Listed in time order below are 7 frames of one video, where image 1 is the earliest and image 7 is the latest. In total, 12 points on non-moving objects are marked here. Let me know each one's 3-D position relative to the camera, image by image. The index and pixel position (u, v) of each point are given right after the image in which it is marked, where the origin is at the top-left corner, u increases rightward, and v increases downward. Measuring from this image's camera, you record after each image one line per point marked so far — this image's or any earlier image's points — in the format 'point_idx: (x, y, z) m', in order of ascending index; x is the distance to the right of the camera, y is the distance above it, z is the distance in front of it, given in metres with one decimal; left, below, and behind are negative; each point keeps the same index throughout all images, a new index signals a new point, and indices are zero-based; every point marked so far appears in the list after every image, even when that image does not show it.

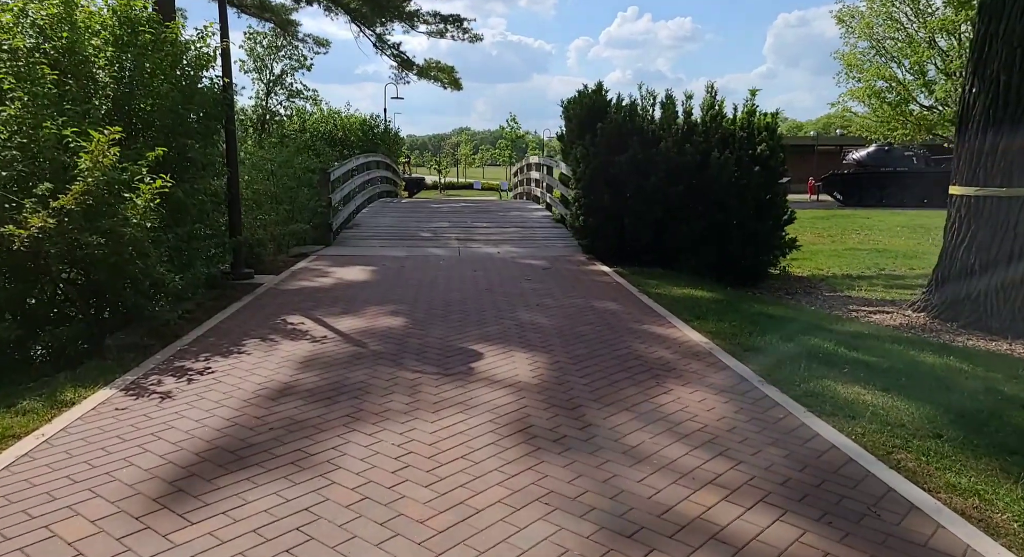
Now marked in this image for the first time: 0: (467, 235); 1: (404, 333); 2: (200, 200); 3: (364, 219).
0: (-0.7, +0.7, +13.3) m
1: (-0.8, -0.4, +5.9) m
2: (-3.0, +0.7, +7.5) m
3: (-2.8, +1.1, +14.8) m
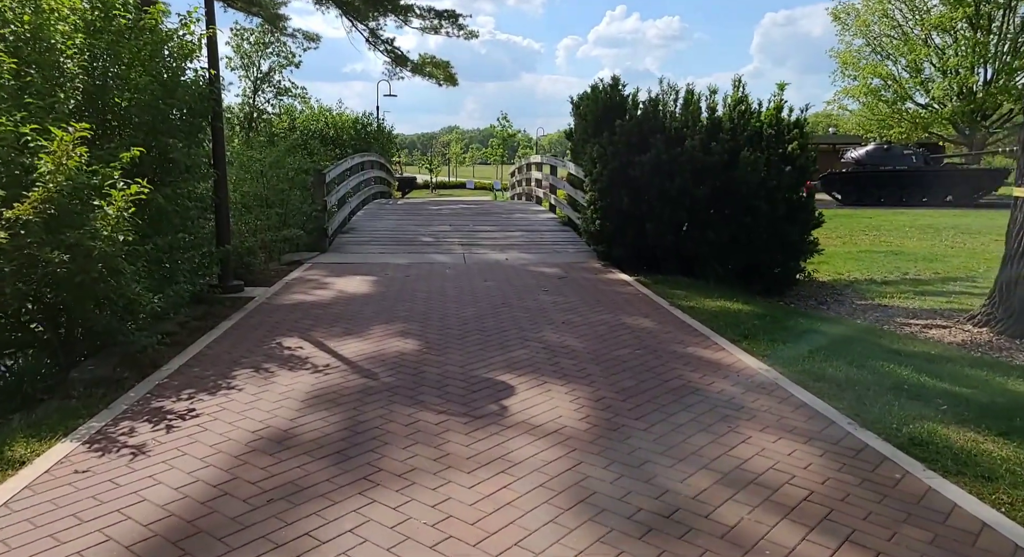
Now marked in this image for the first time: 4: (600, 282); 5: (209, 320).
0: (-0.6, +0.6, +12.6) m
1: (-0.6, -0.5, +5.2) m
2: (-2.8, +0.6, +6.7) m
3: (-2.7, +1.0, +14.0) m
4: (+1.0, 0.0, +8.7) m
5: (-2.5, -0.3, +6.6) m
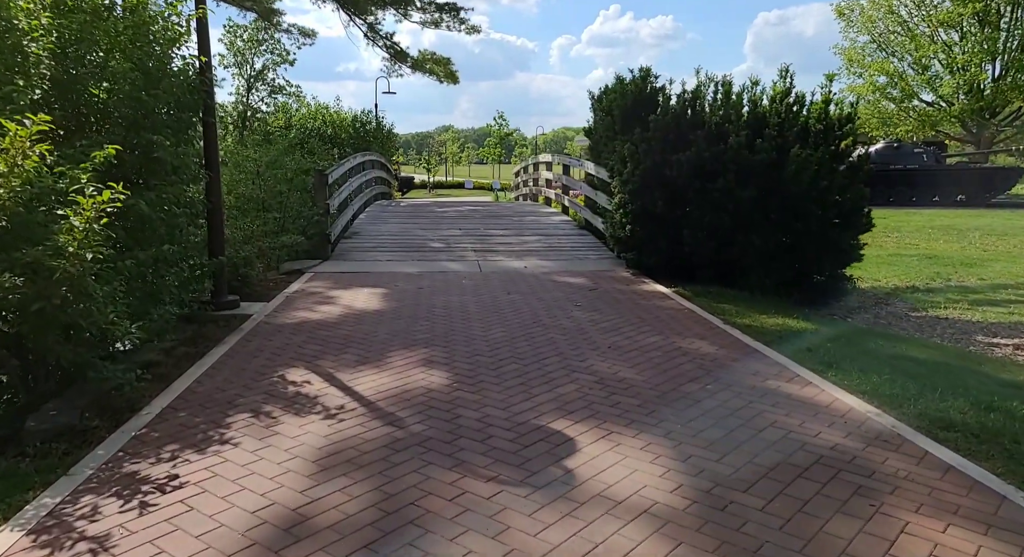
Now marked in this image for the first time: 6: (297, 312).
0: (-0.4, +0.5, +11.7) m
1: (-0.3, -0.7, +4.3) m
2: (-2.5, +0.5, +5.8) m
3: (-2.5, +0.9, +13.2) m
4: (+1.2, -0.2, +7.8) m
5: (-2.3, -0.5, +5.7) m
6: (-1.9, -0.3, +7.0) m
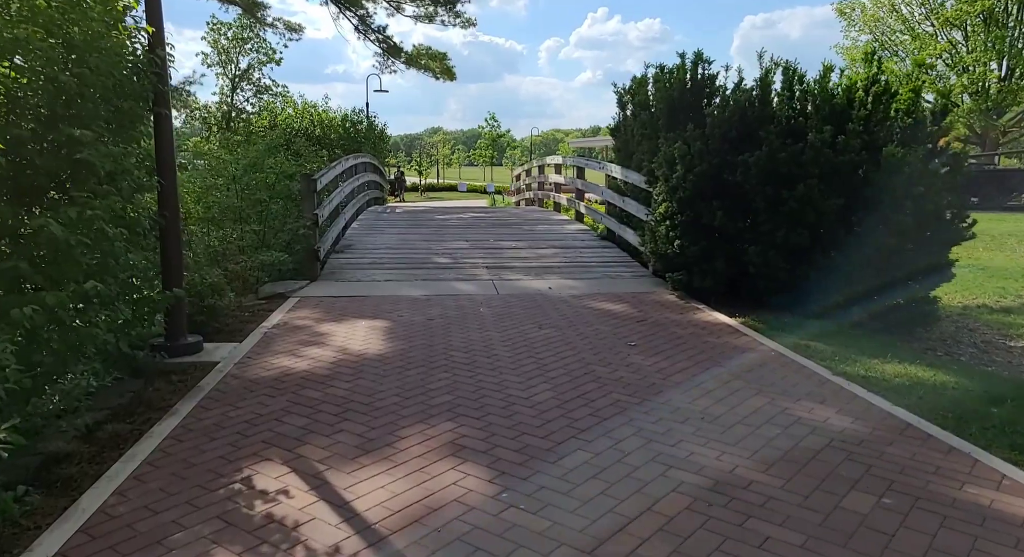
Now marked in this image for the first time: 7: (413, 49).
0: (-0.2, +0.2, +10.2) m
1: (0.0, -0.9, +2.8) m
2: (-2.2, +0.2, +4.3) m
3: (-2.3, +0.6, +11.6) m
4: (+1.5, -0.4, +6.3) m
5: (-2.0, -0.7, +4.1) m
6: (-1.6, -0.5, +5.5) m
7: (-2.5, +5.7, +19.6) m
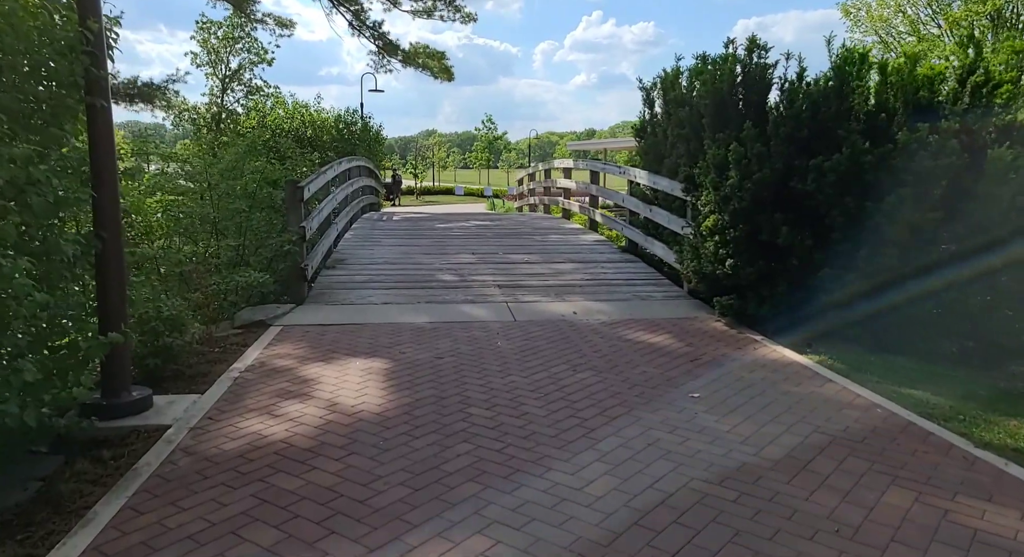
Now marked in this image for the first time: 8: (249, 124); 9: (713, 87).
0: (0.0, 0.0, +9.0) m
1: (+0.2, -1.1, +1.6) m
2: (-2.1, 0.0, +3.1) m
3: (-2.1, +0.4, +10.4) m
4: (+1.7, -0.6, +5.1) m
5: (-1.8, -0.9, +2.9) m
6: (-1.4, -0.8, +4.3) m
7: (-2.4, +5.5, +18.4) m
8: (-6.2, +3.7, +18.7) m
9: (+1.7, +1.7, +6.8) m
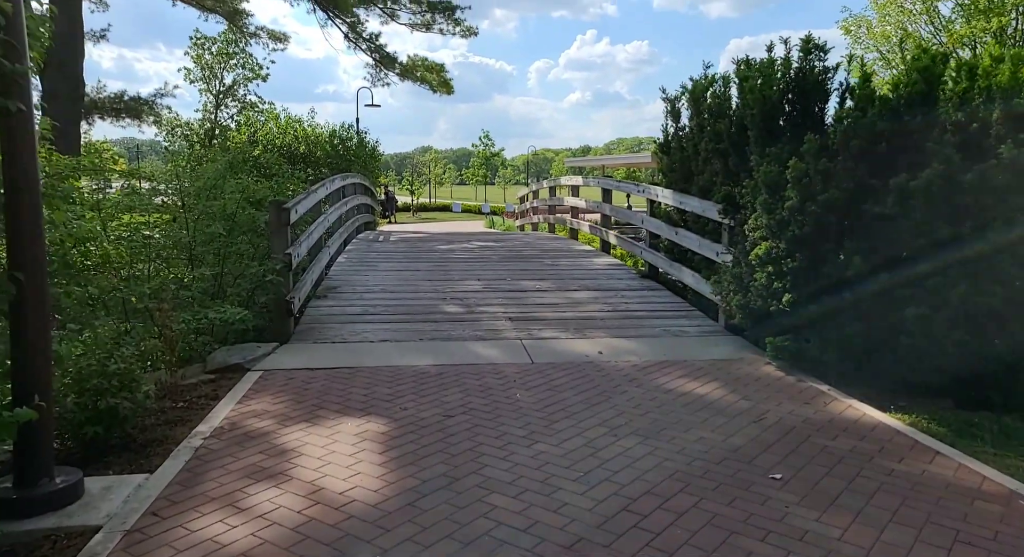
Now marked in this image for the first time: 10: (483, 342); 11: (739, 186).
0: (+0.1, -0.3, +8.0) m
1: (+0.3, -1.3, +0.7) m
2: (-1.9, -0.2, +2.1) m
3: (-2.0, 0.0, +9.5) m
4: (+1.8, -0.8, +4.2) m
5: (-1.6, -1.1, +2.0) m
6: (-1.3, -1.0, +3.3) m
7: (-2.3, +5.0, +17.5) m
8: (-6.2, +3.2, +17.8) m
9: (+1.8, +1.4, +5.9) m
10: (-0.3, -0.5, +6.7) m
11: (+2.0, +0.8, +6.8) m
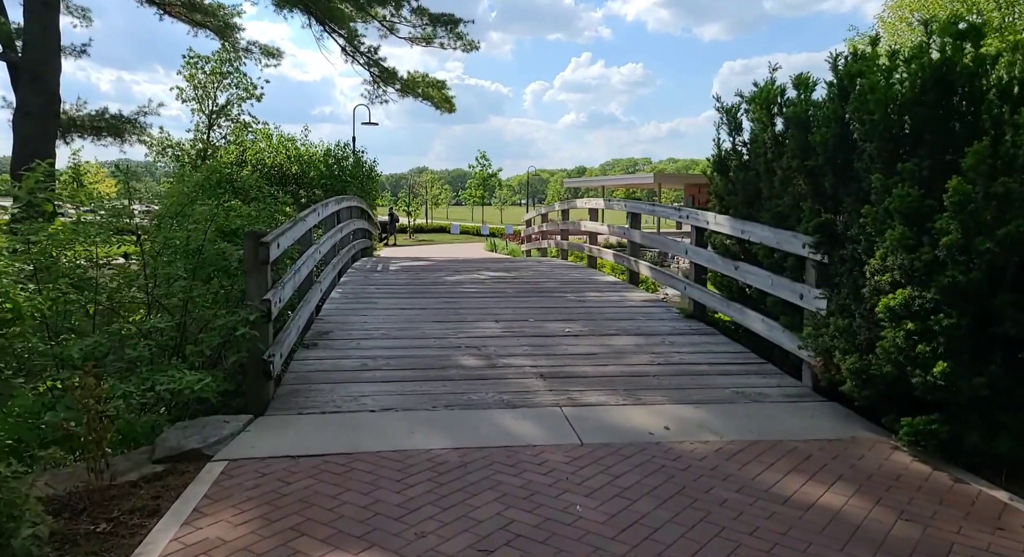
0: (+0.3, -0.7, +6.6) m
1: (+0.6, -1.5, -0.8) m
2: (-1.6, -0.4, +0.7) m
3: (-1.8, -0.4, +8.0) m
4: (+2.1, -1.1, +2.7) m
5: (-1.3, -1.4, +0.5) m
6: (-1.0, -1.2, +1.8) m
7: (-2.1, +4.3, +16.2) m
8: (-6.0, +2.5, +16.4) m
9: (+2.1, +1.1, +4.4) m
10: (0.0, -0.9, +5.3) m
11: (+2.2, +0.4, +5.3) m
